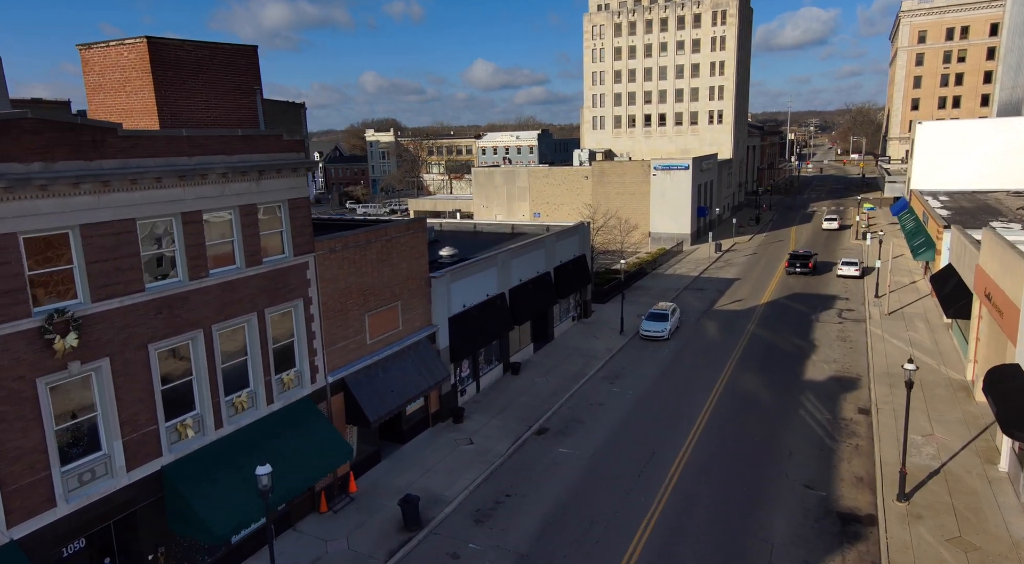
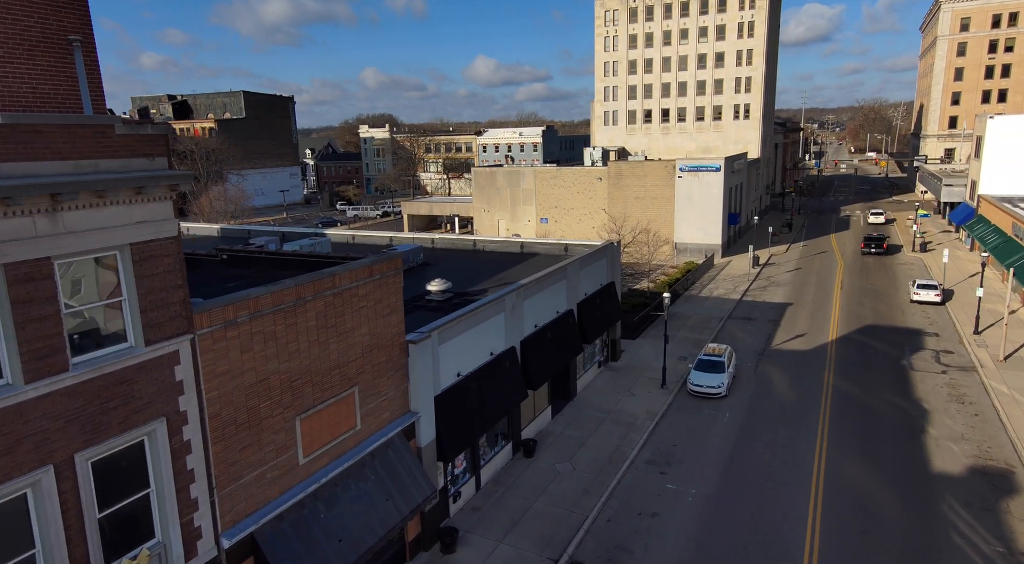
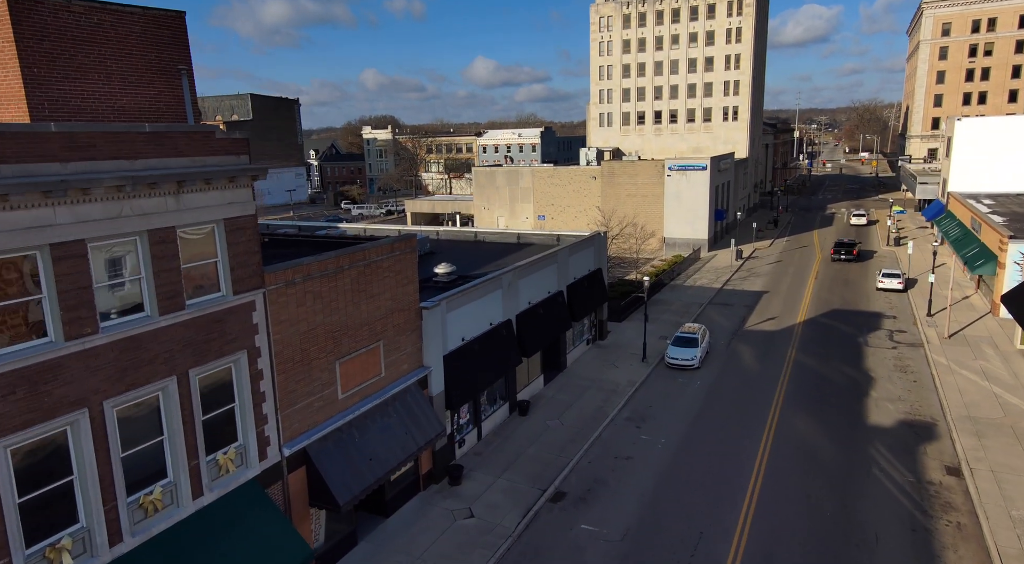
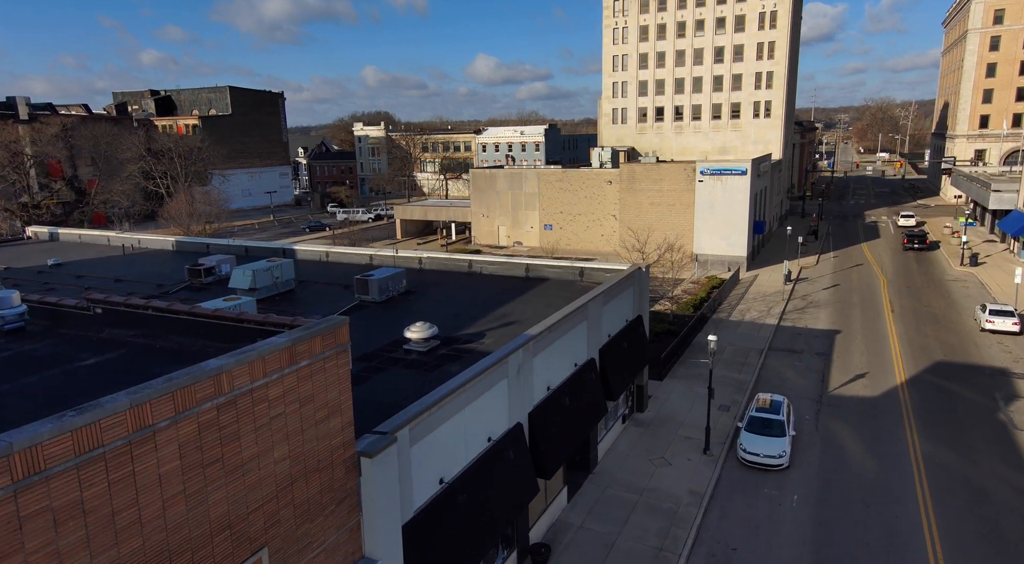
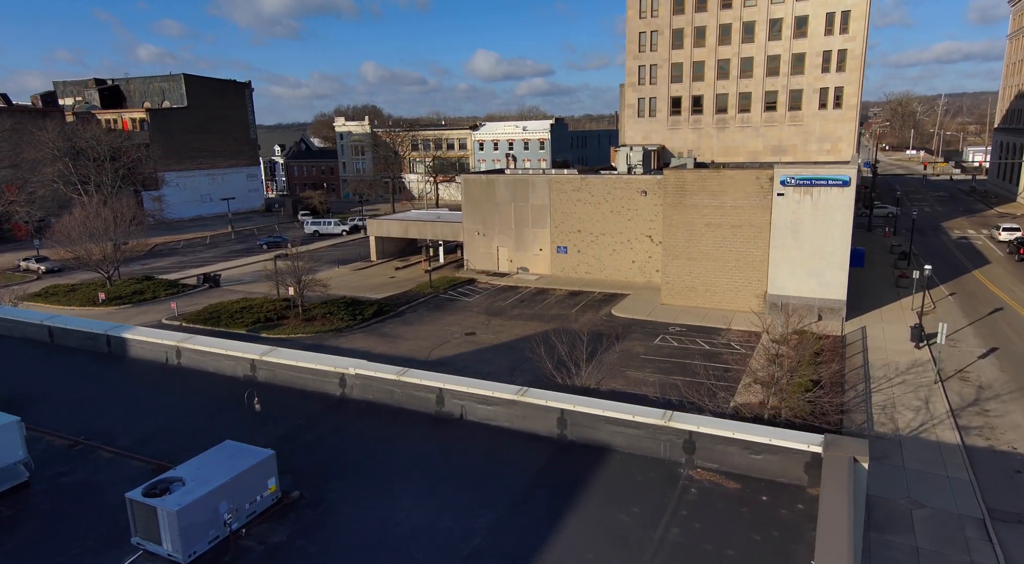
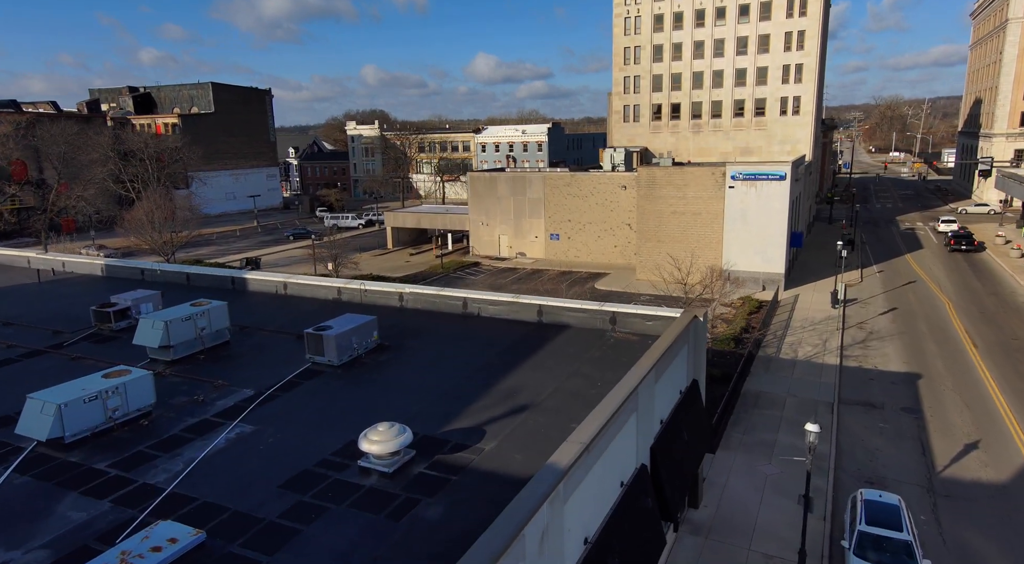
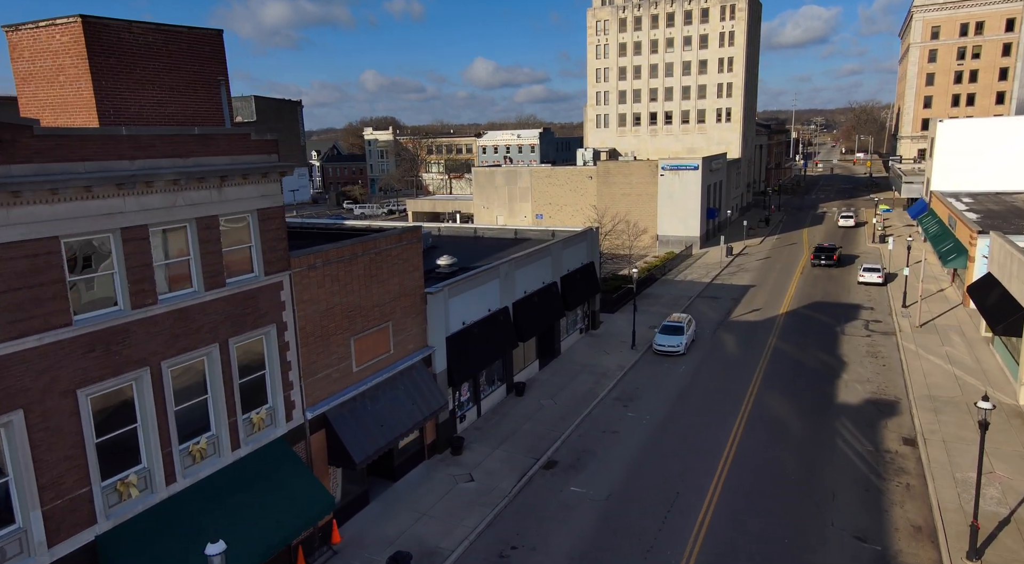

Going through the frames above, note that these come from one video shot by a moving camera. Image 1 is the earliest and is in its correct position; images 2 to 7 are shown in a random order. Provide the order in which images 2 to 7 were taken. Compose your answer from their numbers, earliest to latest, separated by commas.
7, 3, 2, 4, 6, 5
